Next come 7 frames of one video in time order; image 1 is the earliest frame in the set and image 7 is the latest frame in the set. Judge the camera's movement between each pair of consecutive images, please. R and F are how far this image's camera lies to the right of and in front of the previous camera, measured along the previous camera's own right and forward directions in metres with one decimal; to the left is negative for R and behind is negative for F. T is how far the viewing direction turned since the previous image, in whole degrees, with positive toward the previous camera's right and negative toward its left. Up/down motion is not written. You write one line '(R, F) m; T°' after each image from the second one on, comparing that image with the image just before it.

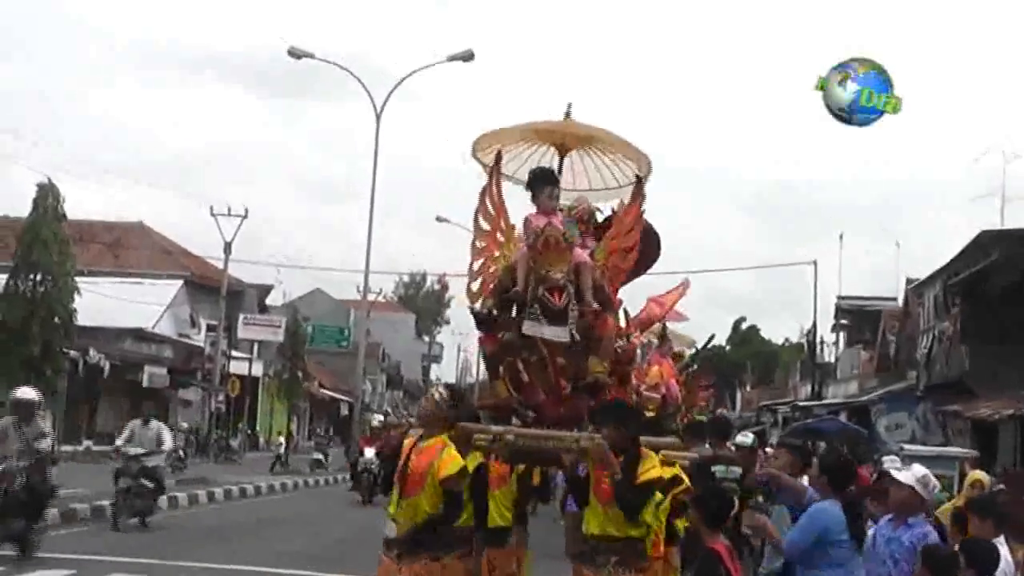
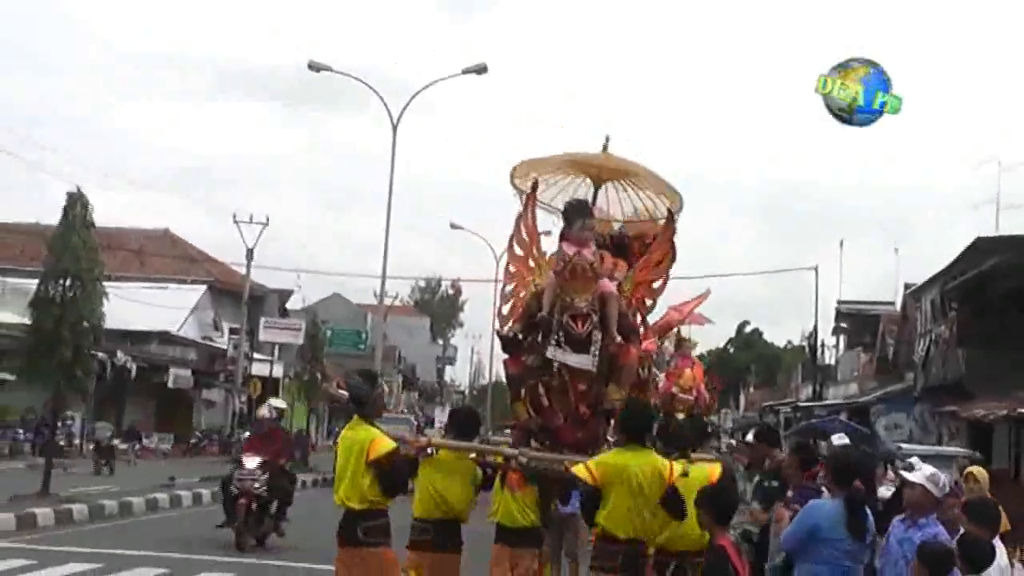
(0.0, -0.4) m; 0°
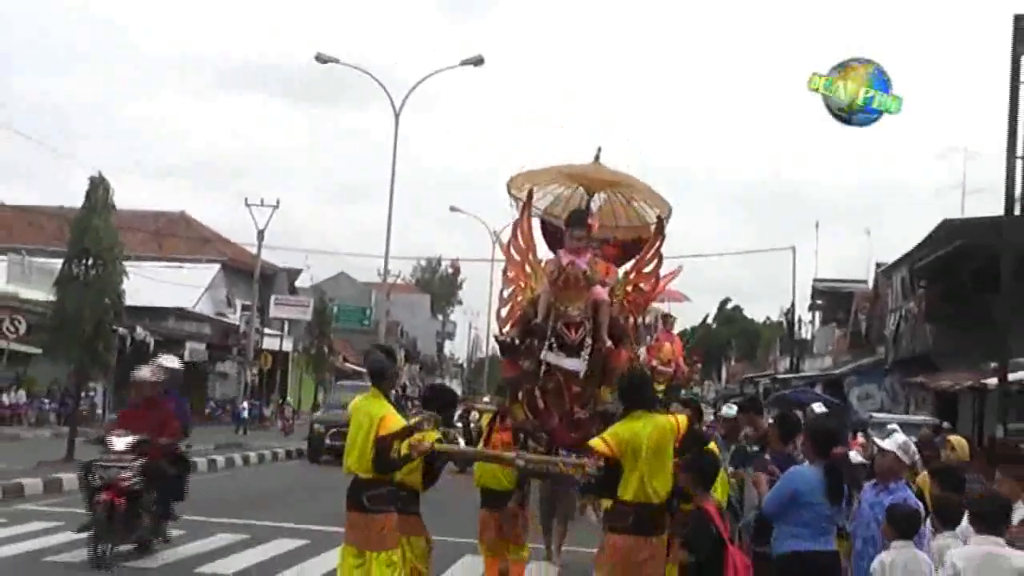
(0.0, -0.7) m; 0°
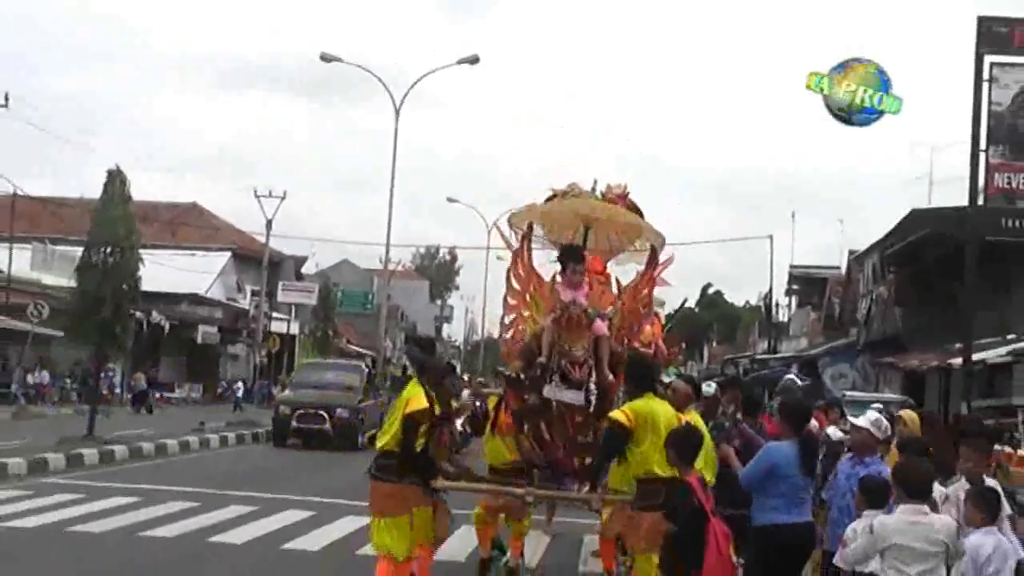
(0.0, -0.7) m; 0°
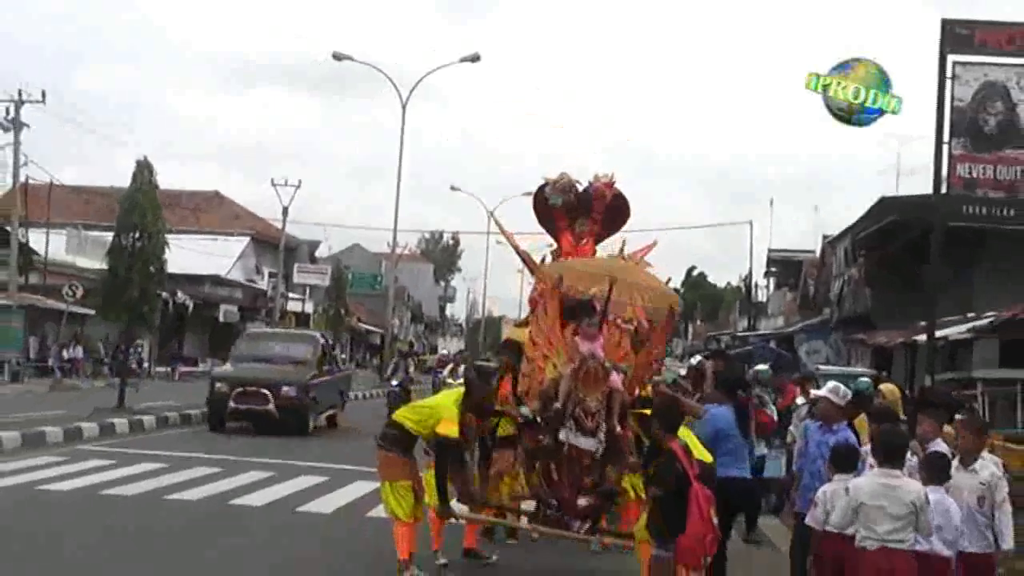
(0.0, -1.0) m; 0°
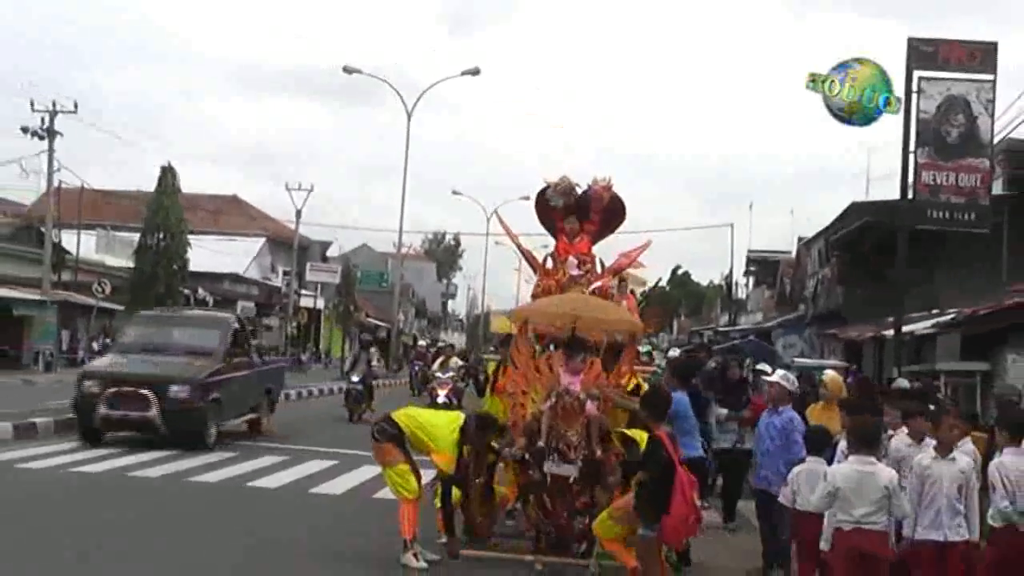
(0.0, -1.0) m; 0°
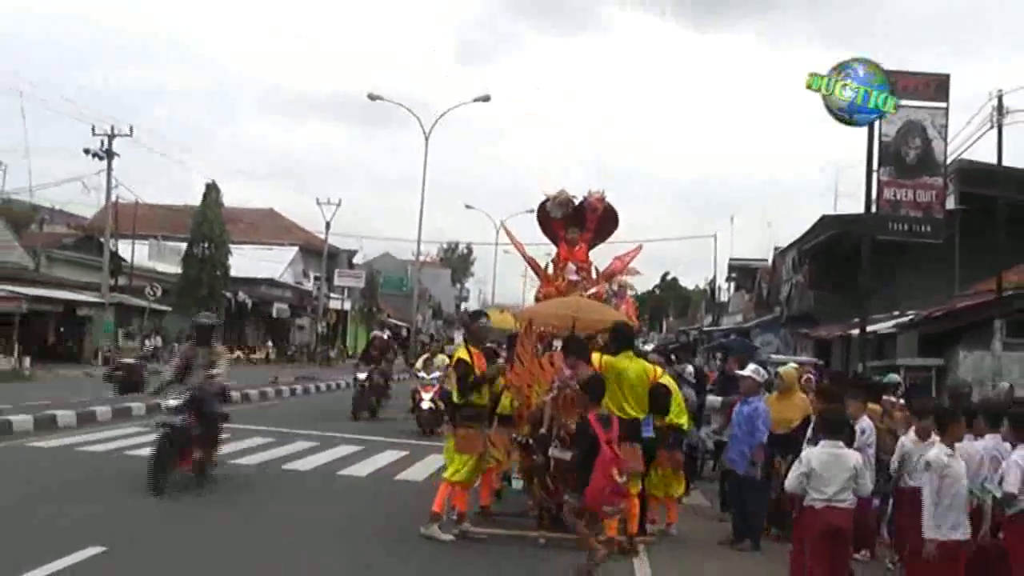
(-0.1, -1.7) m; 0°
